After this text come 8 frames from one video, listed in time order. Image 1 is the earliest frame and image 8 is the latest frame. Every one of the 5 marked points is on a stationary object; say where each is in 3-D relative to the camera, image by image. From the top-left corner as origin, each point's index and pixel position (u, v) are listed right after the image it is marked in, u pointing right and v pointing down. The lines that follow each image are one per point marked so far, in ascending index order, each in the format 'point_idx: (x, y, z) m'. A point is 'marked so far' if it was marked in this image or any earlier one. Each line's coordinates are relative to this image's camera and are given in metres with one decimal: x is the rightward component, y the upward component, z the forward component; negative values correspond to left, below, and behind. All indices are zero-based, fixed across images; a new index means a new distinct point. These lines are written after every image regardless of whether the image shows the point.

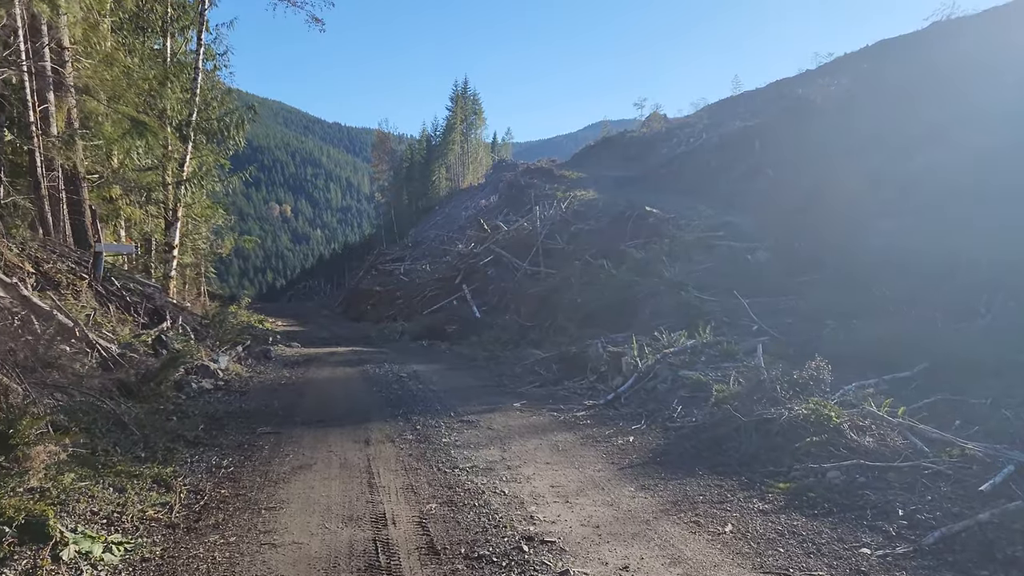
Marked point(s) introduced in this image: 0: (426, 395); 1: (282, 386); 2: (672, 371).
0: (-0.8, -1.0, +7.8) m
1: (-2.5, -1.1, +8.9) m
2: (+1.3, -0.7, +6.9) m
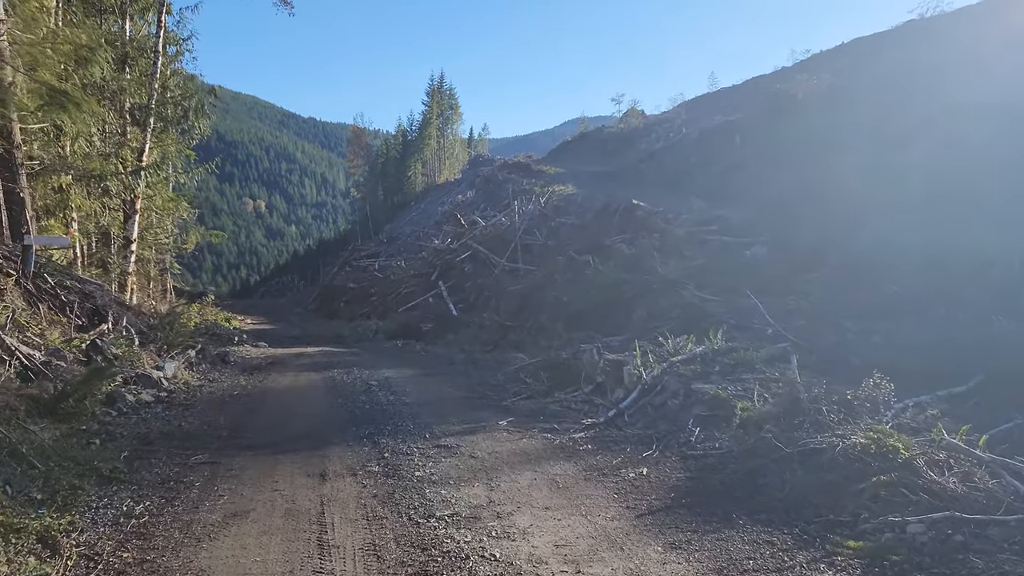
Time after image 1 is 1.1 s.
0: (-0.9, -1.0, +6.8) m
1: (-2.7, -1.0, +7.9) m
2: (+1.2, -0.7, +5.9) m
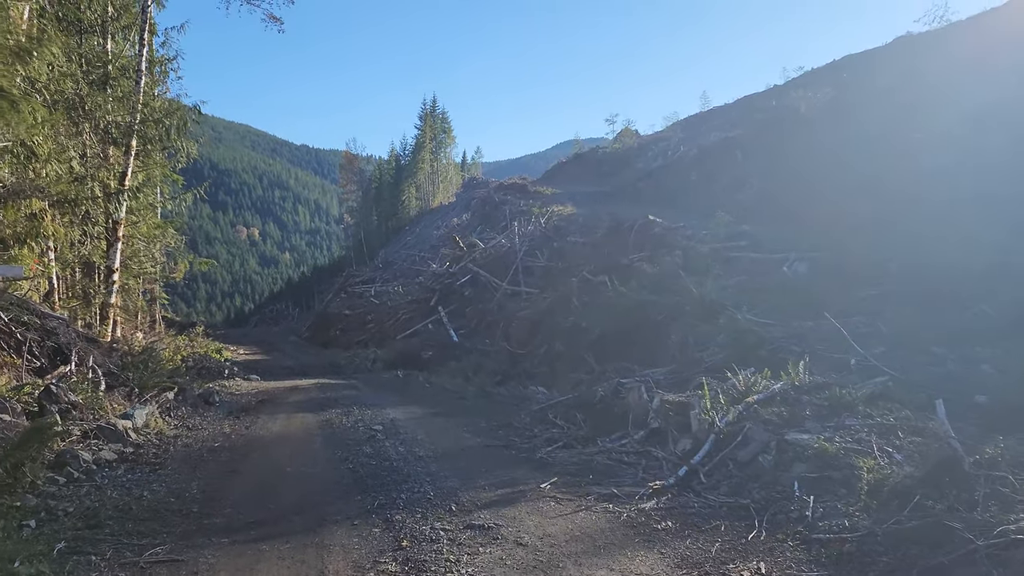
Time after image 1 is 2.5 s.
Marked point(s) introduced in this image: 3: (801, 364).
0: (-0.7, -1.2, +5.6) m
1: (-2.4, -1.3, +6.7) m
2: (+1.5, -0.8, +4.7) m
3: (+2.0, -0.5, +5.7) m
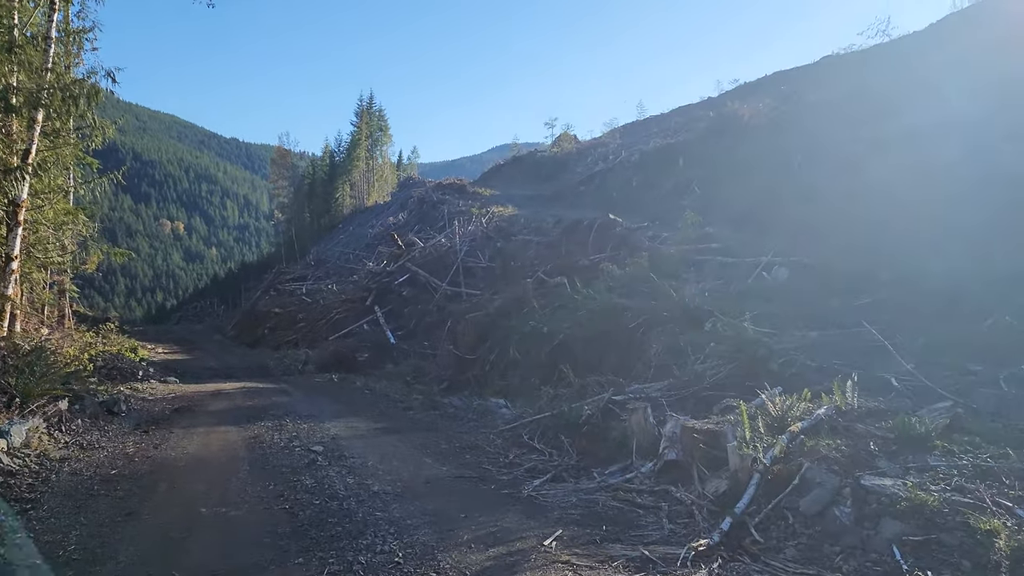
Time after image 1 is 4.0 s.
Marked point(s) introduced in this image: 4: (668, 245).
0: (-0.8, -1.2, +4.4) m
1: (-2.6, -1.2, +5.3) m
2: (+1.5, -0.8, +3.7) m
3: (+1.9, -0.6, +4.8) m
4: (+2.6, +0.7, +13.7) m
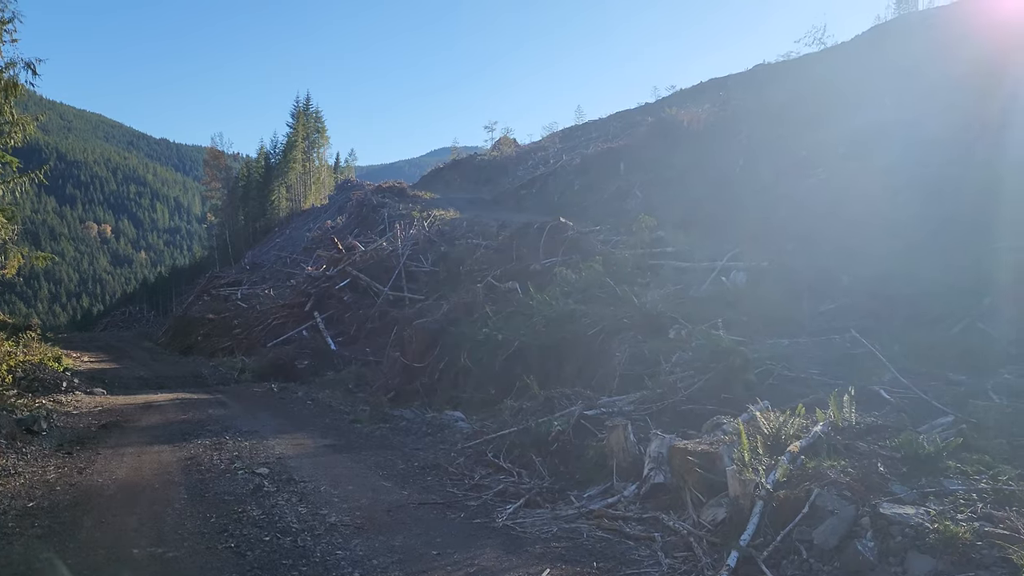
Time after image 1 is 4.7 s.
0: (-0.9, -1.2, +3.9) m
1: (-2.8, -1.3, +4.7) m
2: (+1.4, -0.9, +3.4) m
3: (+1.8, -0.6, +4.5) m
4: (+1.8, +0.6, +13.5) m
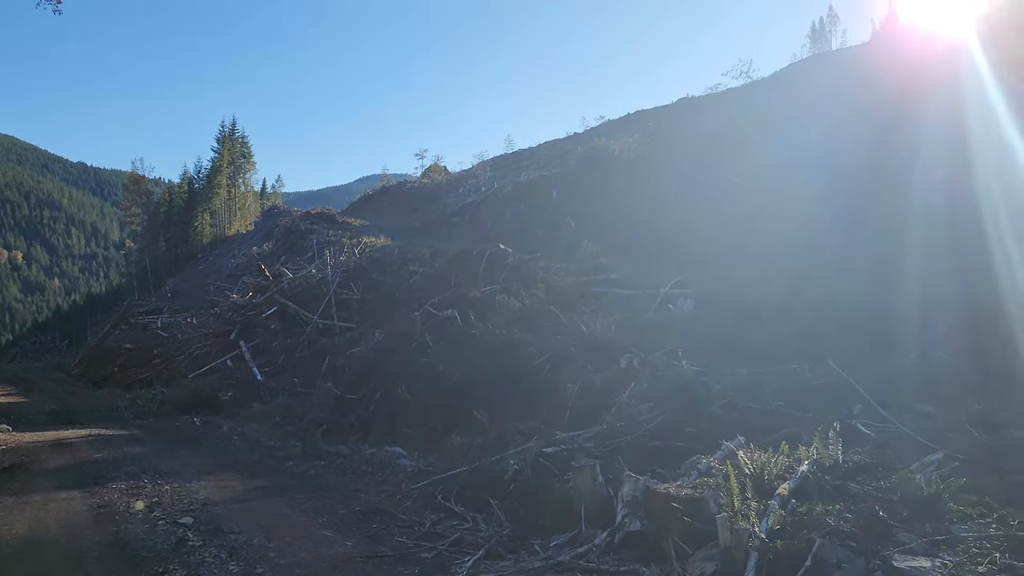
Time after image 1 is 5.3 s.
0: (-1.0, -1.3, +3.3) m
1: (-3.0, -1.4, +4.0) m
2: (+1.3, -1.0, +3.1) m
3: (+1.6, -0.7, +4.2) m
4: (+0.8, +0.2, +13.2) m
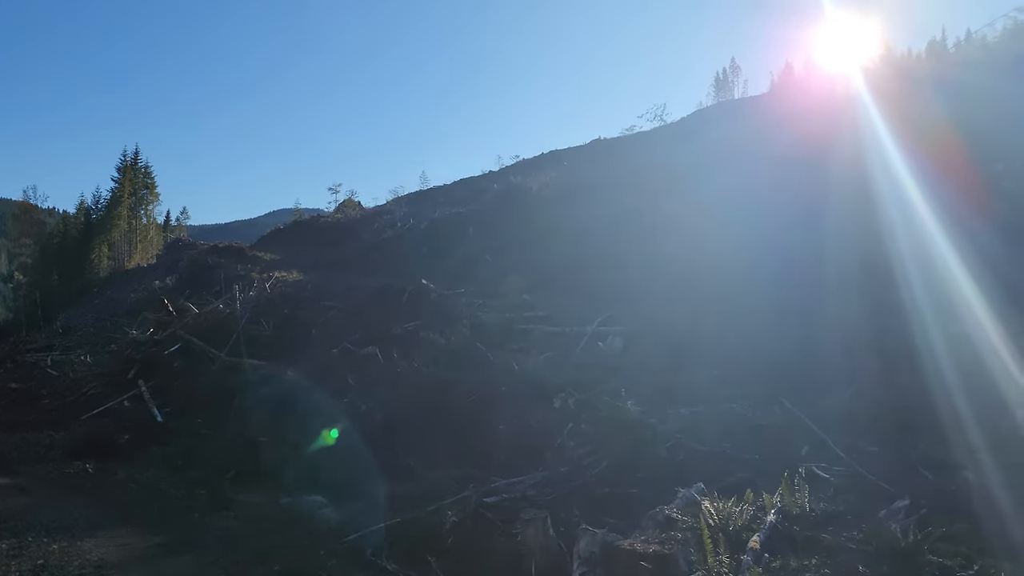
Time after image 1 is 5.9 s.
0: (-1.2, -1.5, +2.8) m
1: (-3.2, -1.6, +3.3) m
2: (+1.1, -1.1, +2.8) m
3: (+1.3, -0.9, +4.0) m
4: (-0.4, -0.4, +12.9) m
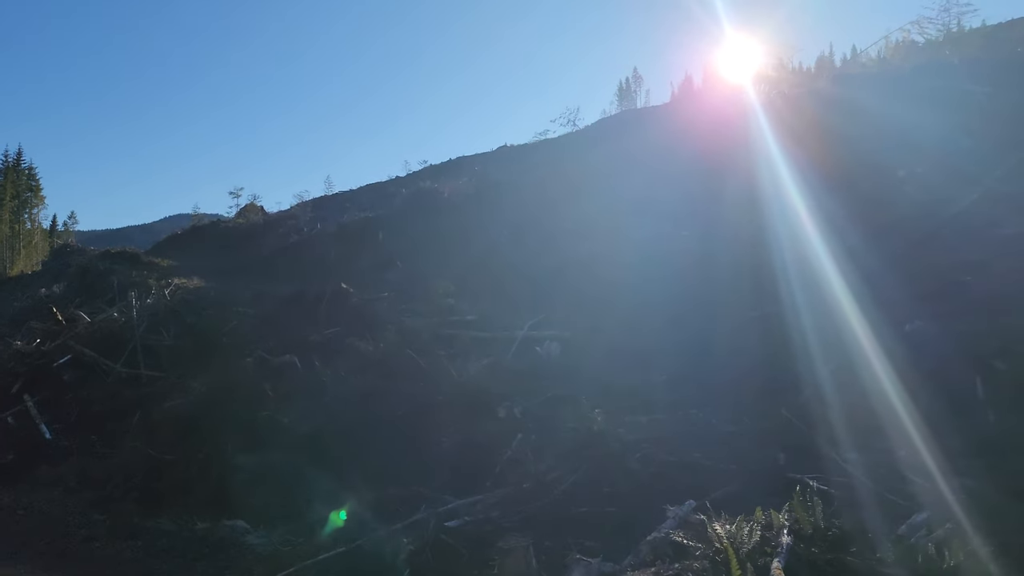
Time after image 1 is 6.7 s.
0: (-1.1, -1.4, +2.2) m
1: (-3.2, -1.6, +2.4) m
2: (+1.2, -1.1, +2.4) m
3: (+1.2, -0.9, +3.6) m
4: (-1.5, -0.5, +12.3) m
